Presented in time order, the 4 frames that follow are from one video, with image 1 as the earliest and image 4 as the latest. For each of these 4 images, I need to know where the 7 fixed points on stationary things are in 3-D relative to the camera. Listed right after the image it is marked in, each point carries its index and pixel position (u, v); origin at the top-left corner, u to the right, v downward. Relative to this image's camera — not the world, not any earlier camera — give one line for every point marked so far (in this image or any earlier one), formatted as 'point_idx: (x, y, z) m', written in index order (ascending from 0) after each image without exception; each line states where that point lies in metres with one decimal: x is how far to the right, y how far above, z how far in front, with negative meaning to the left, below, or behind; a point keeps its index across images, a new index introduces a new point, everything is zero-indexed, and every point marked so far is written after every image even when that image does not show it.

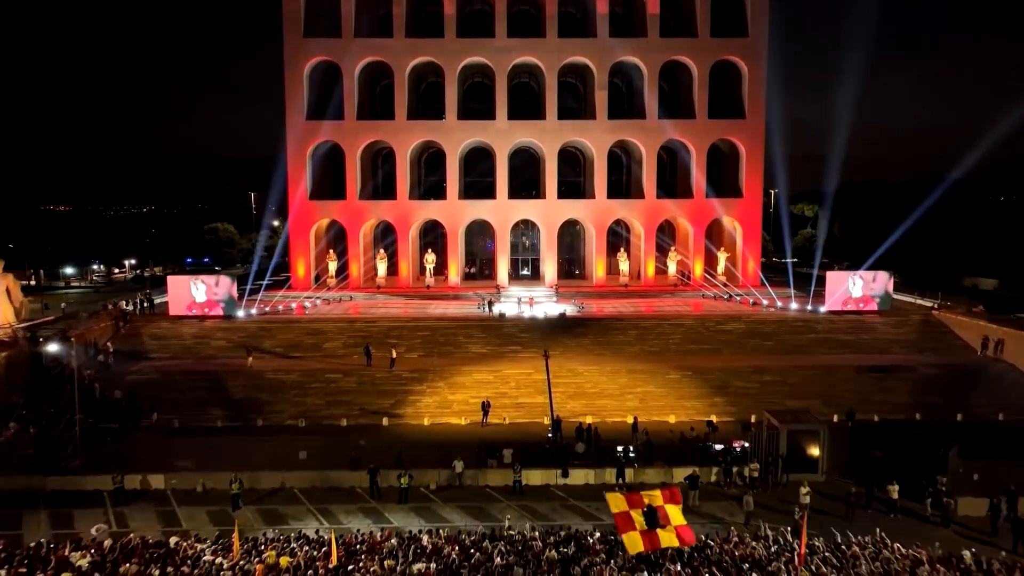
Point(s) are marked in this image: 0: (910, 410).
0: (+9.3, -2.8, +18.0) m
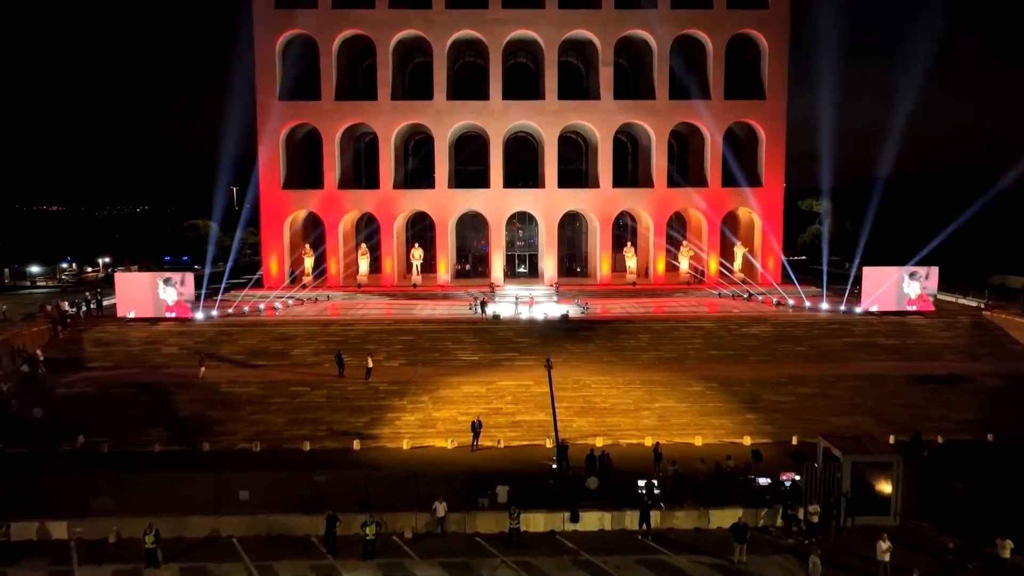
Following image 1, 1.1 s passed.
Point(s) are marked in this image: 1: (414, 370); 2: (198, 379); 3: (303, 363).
0: (+9.2, -2.8, +15.2) m
1: (-2.3, -1.9, +18.3) m
2: (-7.0, -2.1, +17.2) m
3: (-5.1, -1.8, +18.7) m
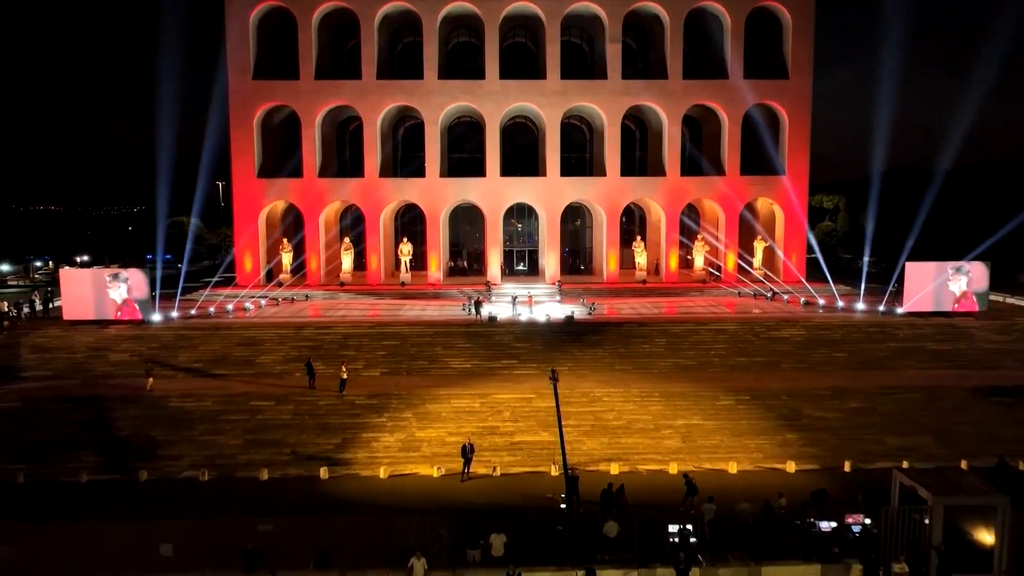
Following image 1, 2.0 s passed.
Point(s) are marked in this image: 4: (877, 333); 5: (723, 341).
0: (+9.2, -2.7, +12.8) m
1: (-2.4, -1.9, +15.8) m
2: (-7.0, -2.0, +14.8) m
3: (-5.1, -1.8, +16.3) m
4: (+8.5, -1.1, +18.0) m
5: (+4.8, -1.2, +17.7) m
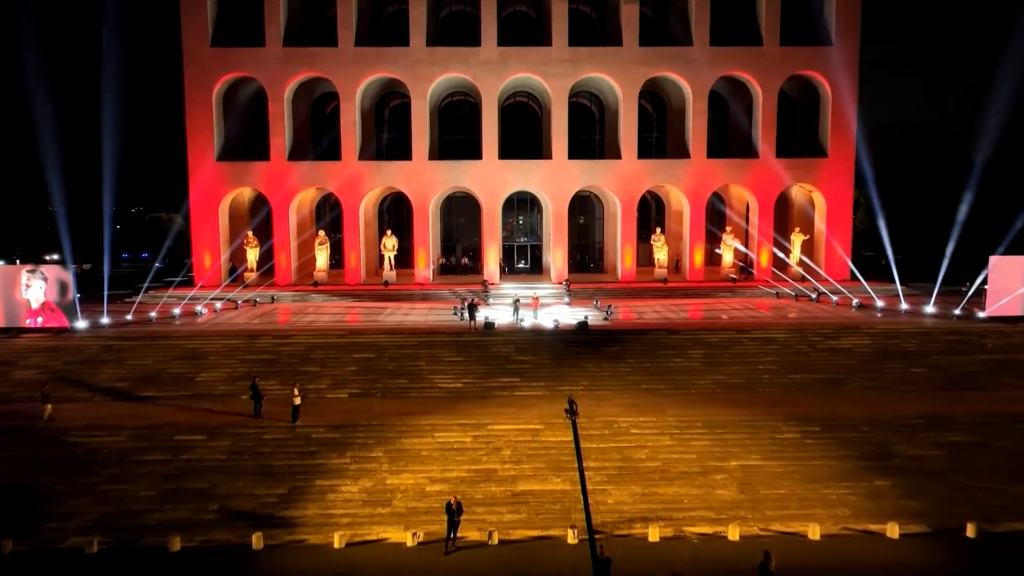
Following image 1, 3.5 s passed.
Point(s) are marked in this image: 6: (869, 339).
0: (+9.2, -2.7, +9.5) m
1: (-2.3, -1.9, +12.5) m
2: (-7.0, -2.0, +11.5) m
3: (-5.1, -1.8, +13.0) m
4: (+8.5, -1.0, +14.8) m
5: (+4.9, -1.2, +14.4) m
6: (+6.9, -1.0, +14.9) m
